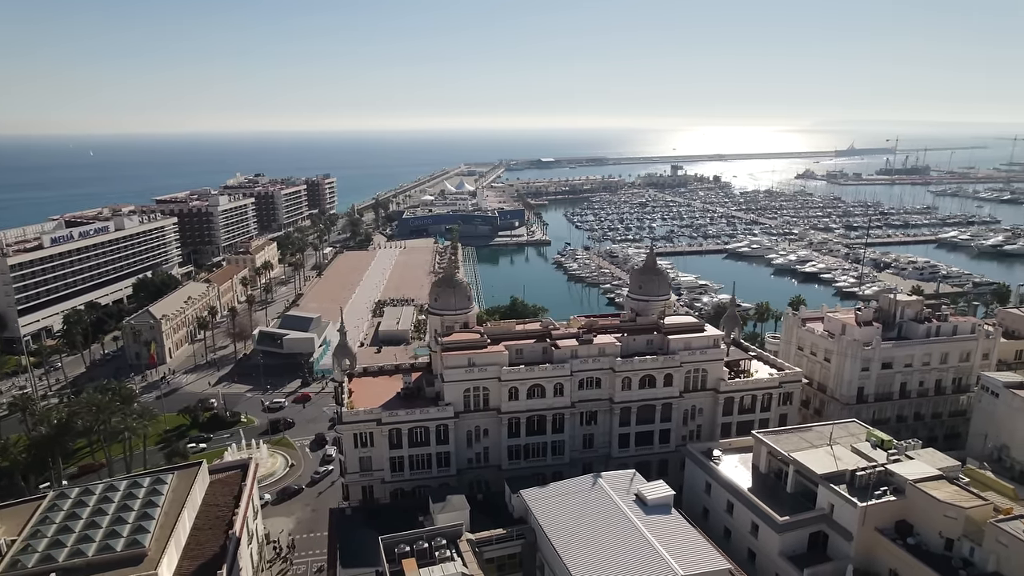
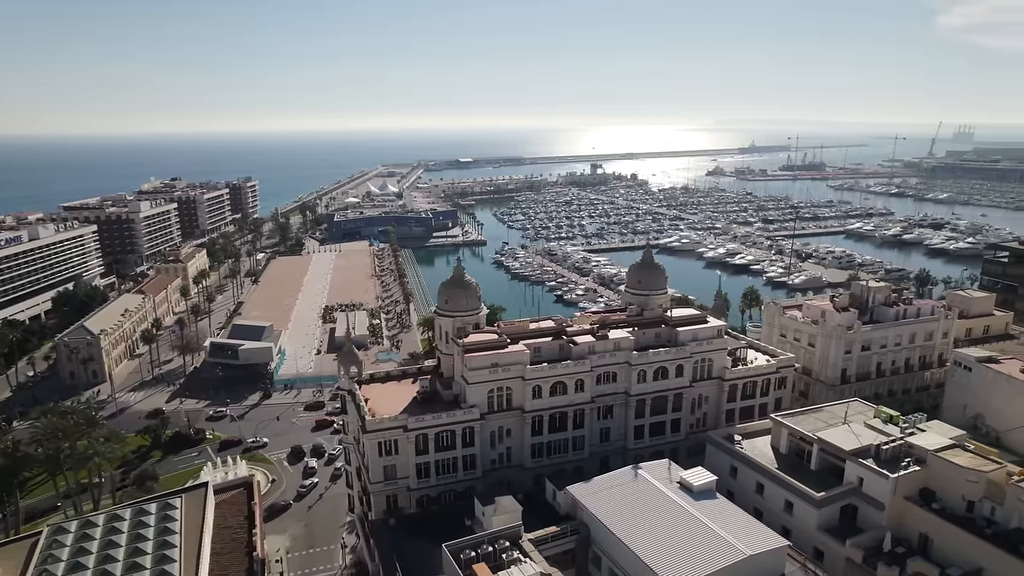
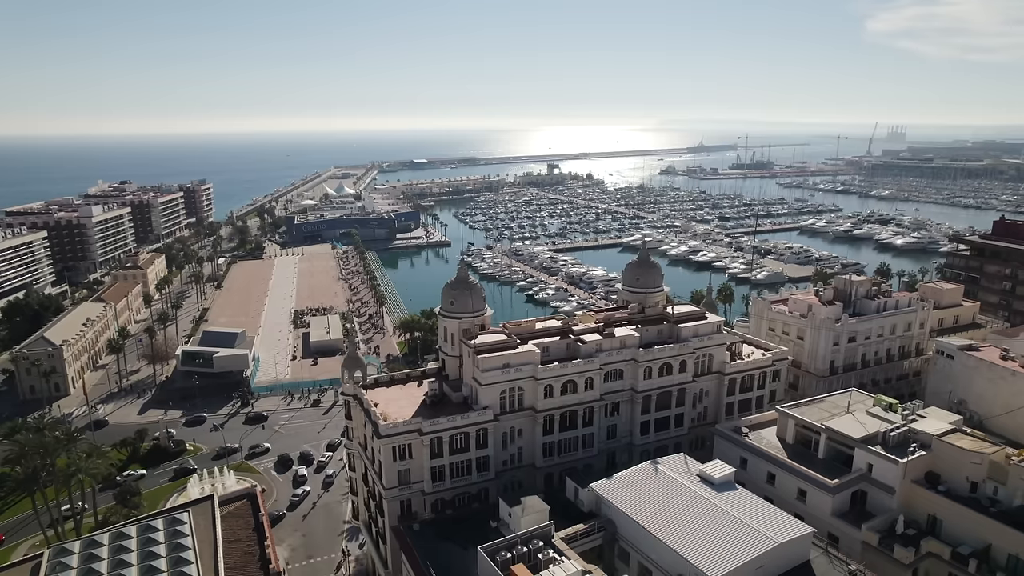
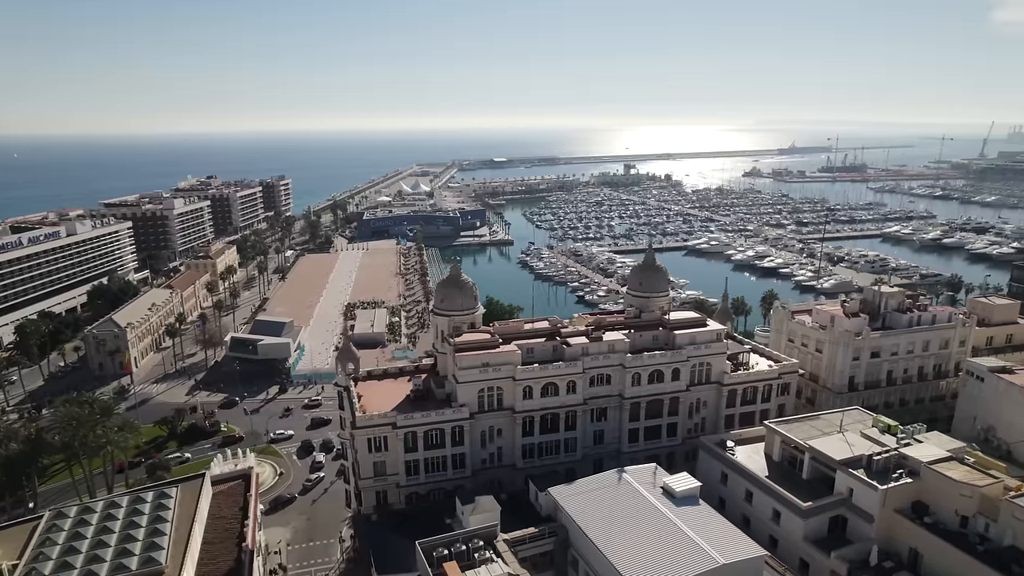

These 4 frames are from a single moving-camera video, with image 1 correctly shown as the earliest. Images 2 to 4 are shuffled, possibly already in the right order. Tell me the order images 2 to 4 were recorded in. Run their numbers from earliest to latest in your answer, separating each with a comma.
4, 2, 3
